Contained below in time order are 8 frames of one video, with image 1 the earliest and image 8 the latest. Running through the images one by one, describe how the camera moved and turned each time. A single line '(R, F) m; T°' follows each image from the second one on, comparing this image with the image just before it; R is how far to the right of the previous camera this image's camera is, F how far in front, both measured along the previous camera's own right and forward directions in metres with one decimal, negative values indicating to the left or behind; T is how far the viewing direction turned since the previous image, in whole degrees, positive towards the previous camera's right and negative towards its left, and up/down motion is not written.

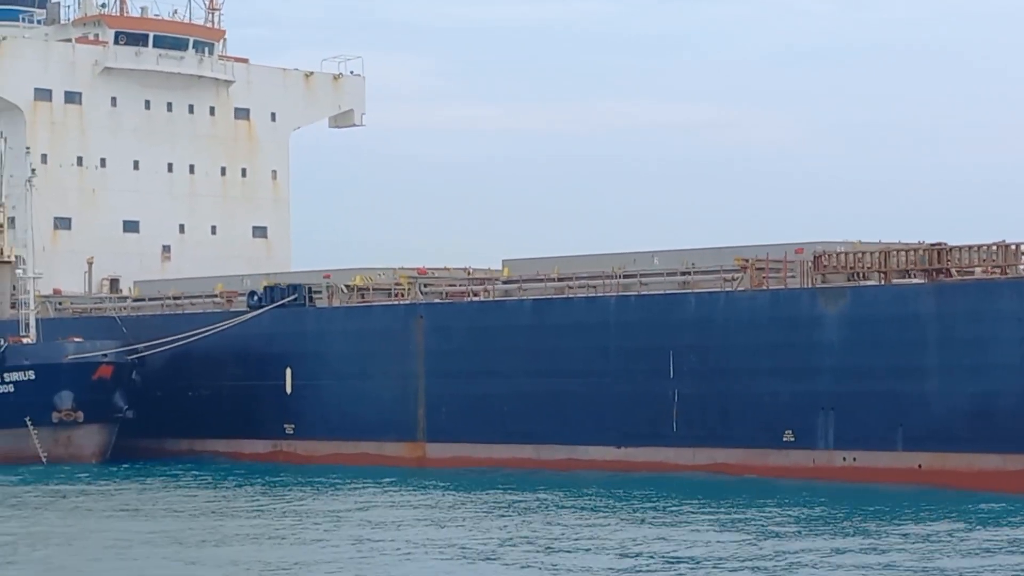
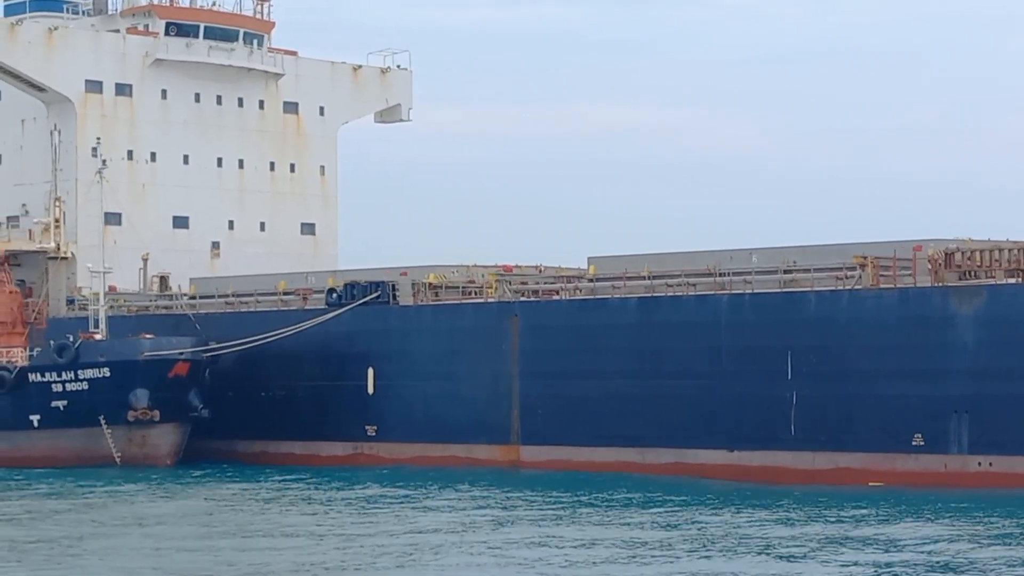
(-1.3, +0.9) m; +1°
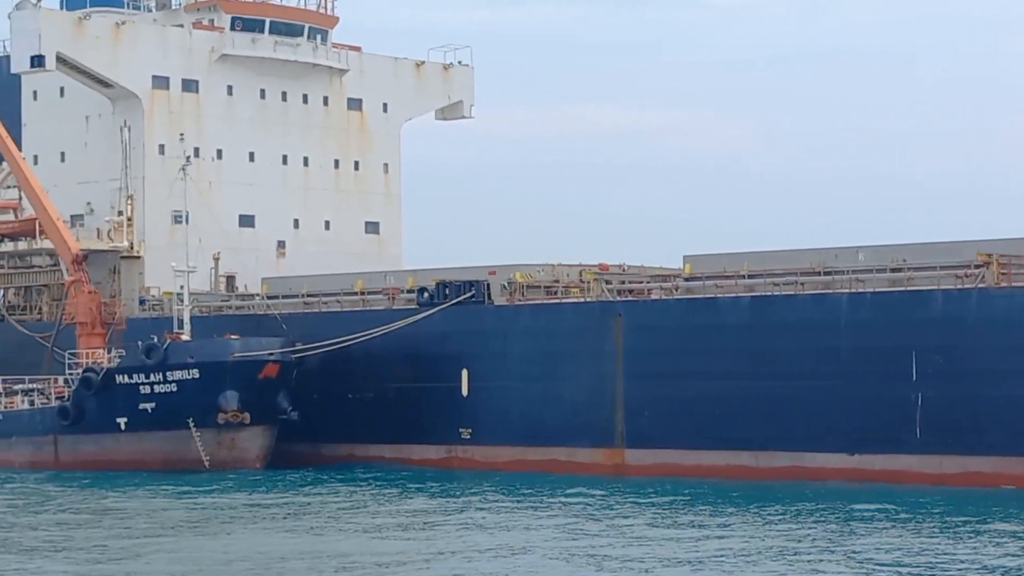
(-1.1, +0.6) m; 0°
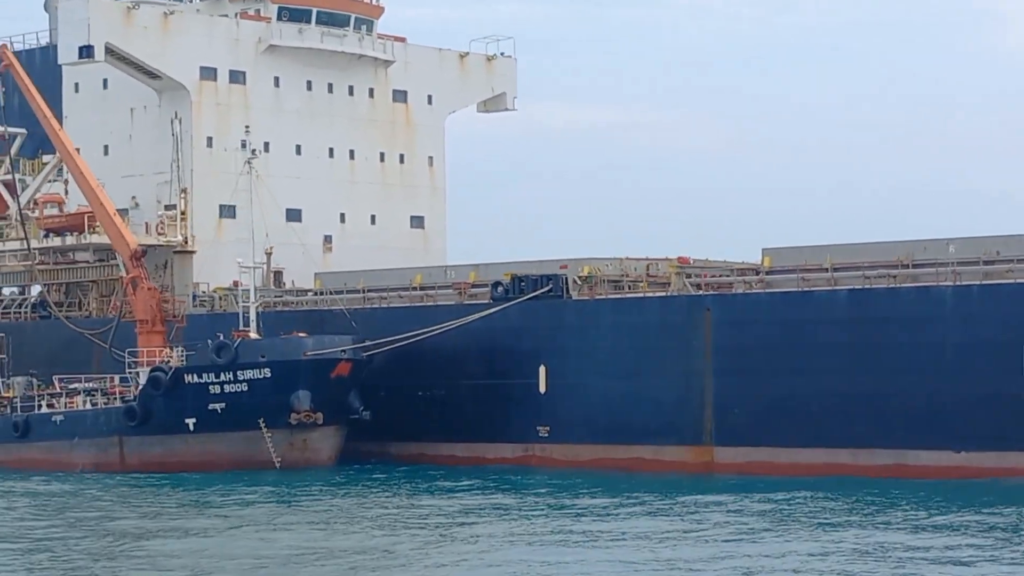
(-1.0, +0.7) m; 0°
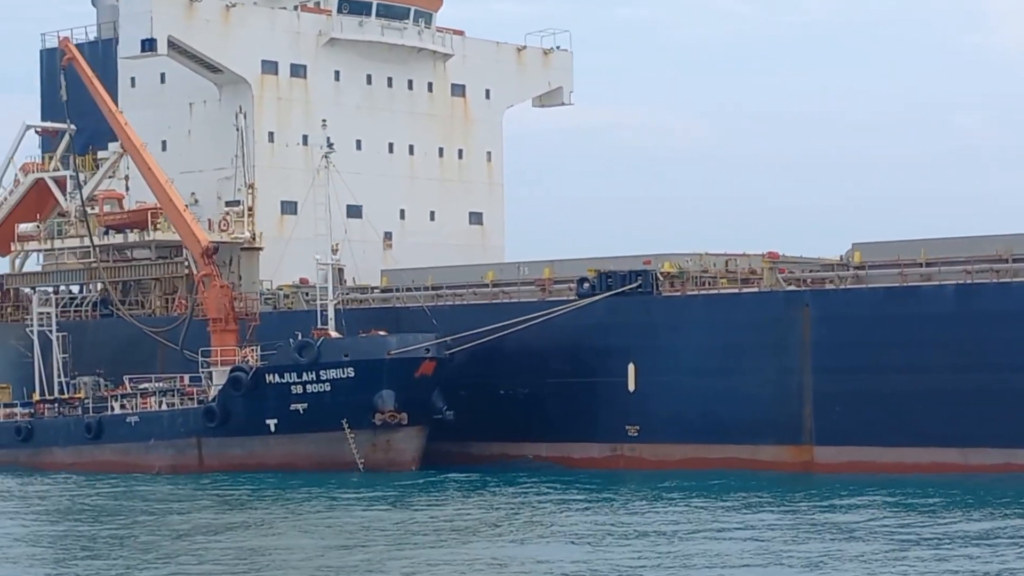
(-0.9, +0.6) m; 0°
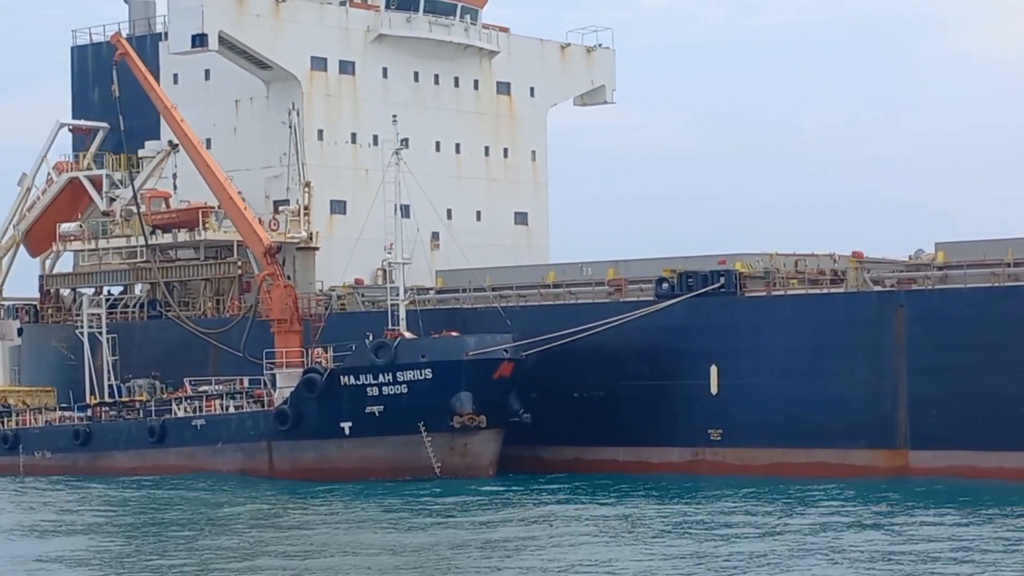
(-1.1, +0.6) m; +1°
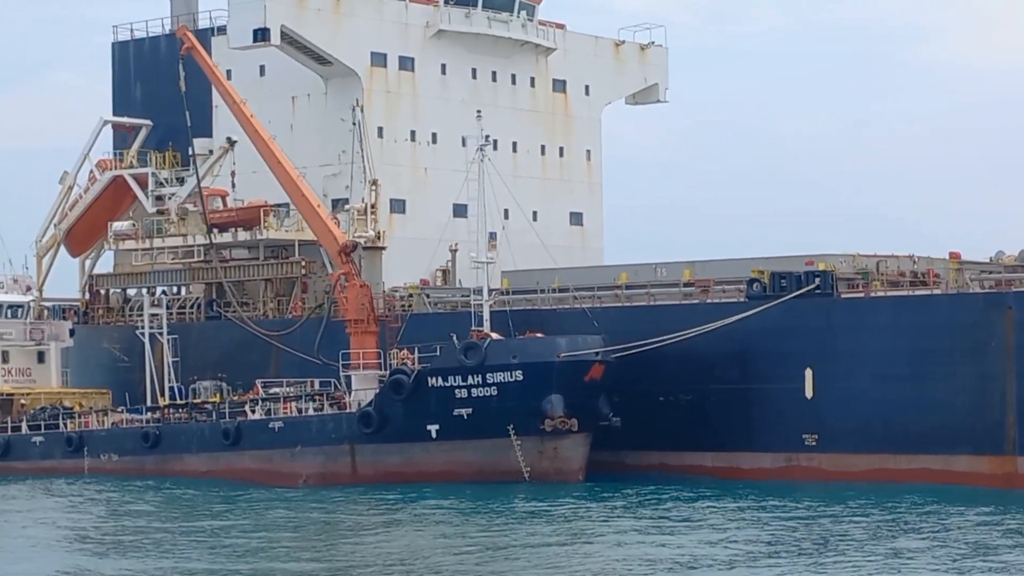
(-1.1, +0.6) m; +1°
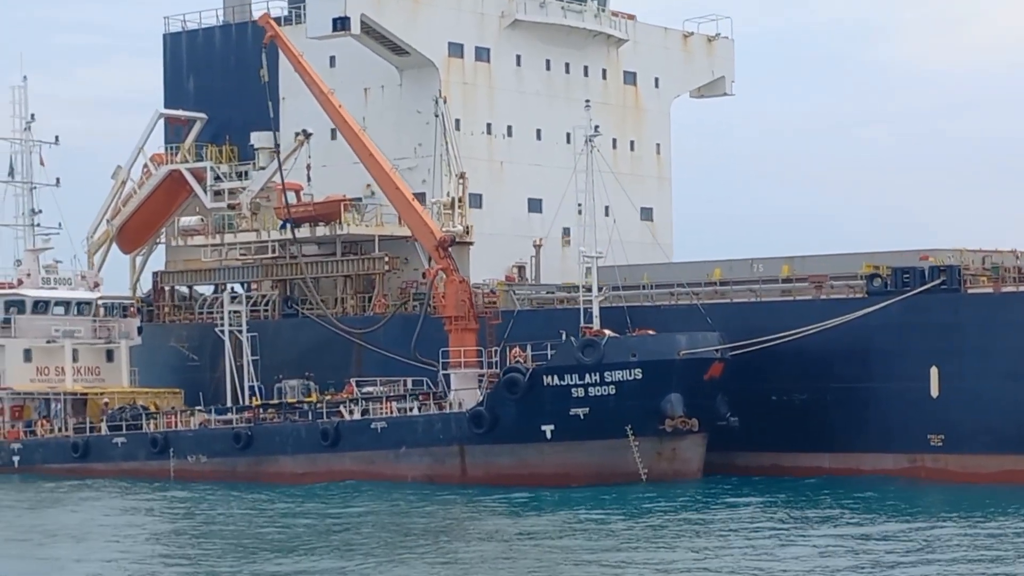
(-1.3, +0.8) m; +1°
